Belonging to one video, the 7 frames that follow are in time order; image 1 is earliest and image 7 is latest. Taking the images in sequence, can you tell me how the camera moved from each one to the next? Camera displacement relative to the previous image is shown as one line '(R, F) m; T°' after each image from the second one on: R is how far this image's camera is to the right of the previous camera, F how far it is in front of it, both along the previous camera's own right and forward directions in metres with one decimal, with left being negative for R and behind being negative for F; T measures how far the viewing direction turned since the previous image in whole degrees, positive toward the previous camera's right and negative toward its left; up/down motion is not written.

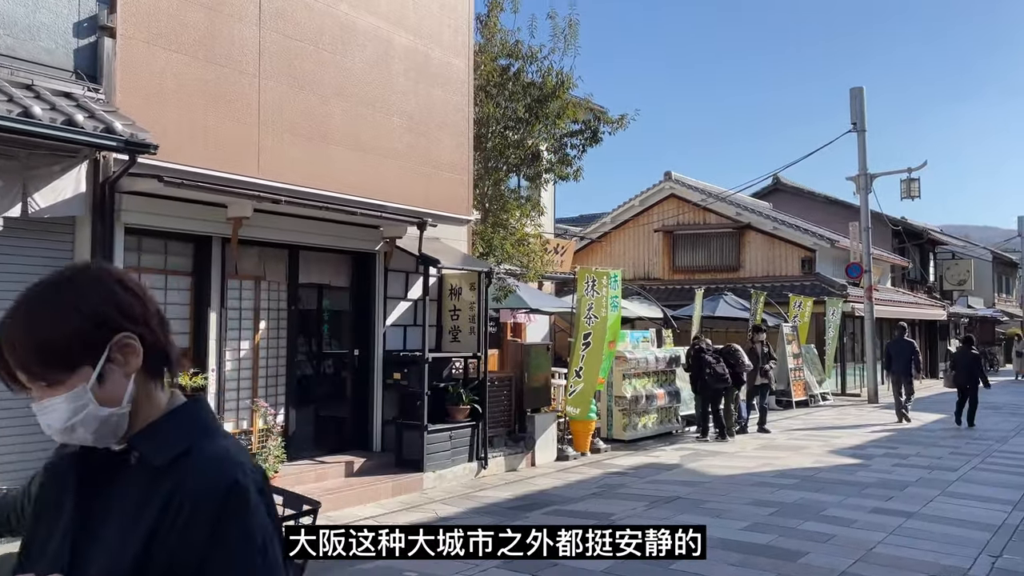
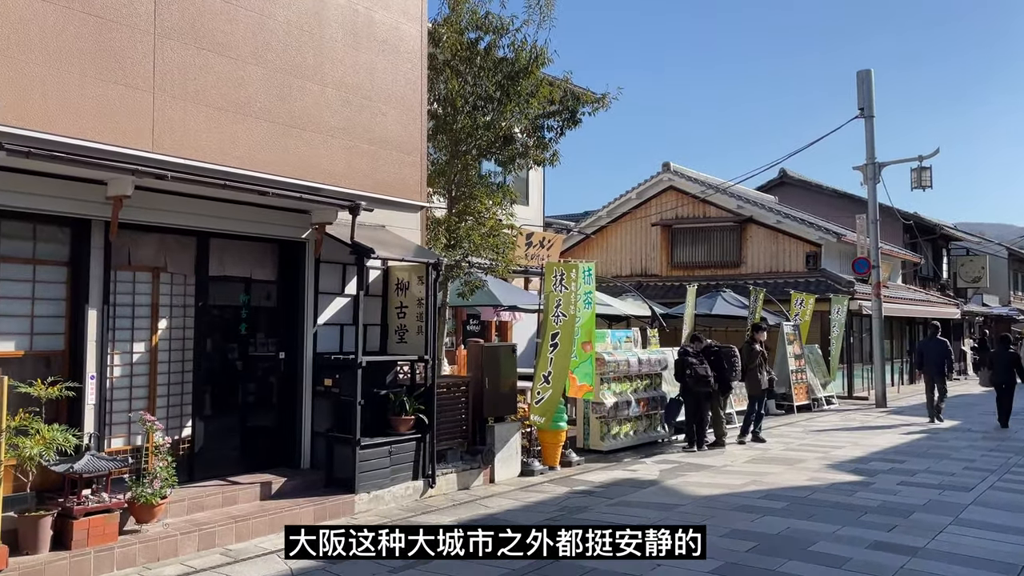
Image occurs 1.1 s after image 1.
(+0.6, +1.1) m; -1°
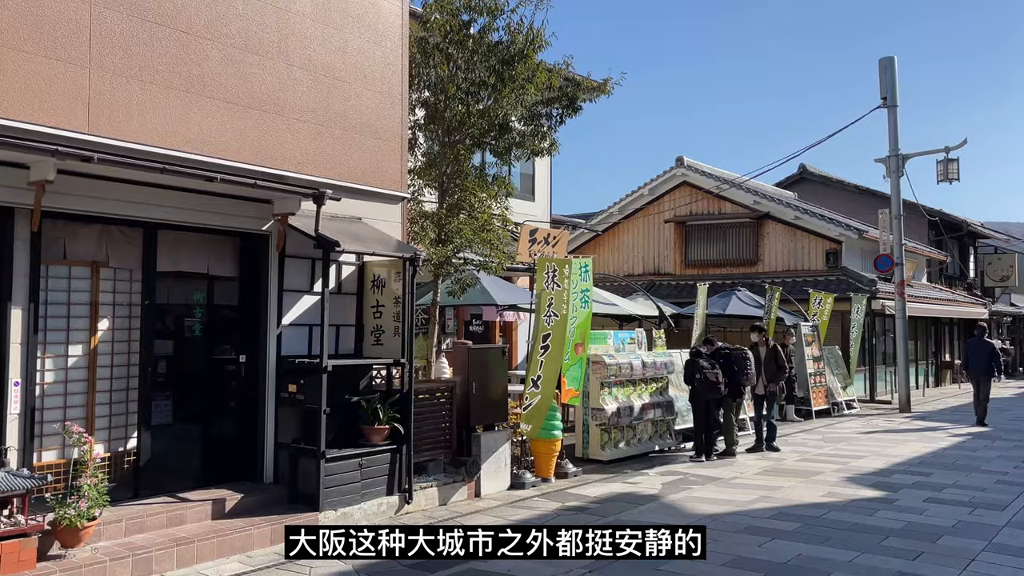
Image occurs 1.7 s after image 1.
(+0.3, +0.7) m; -1°
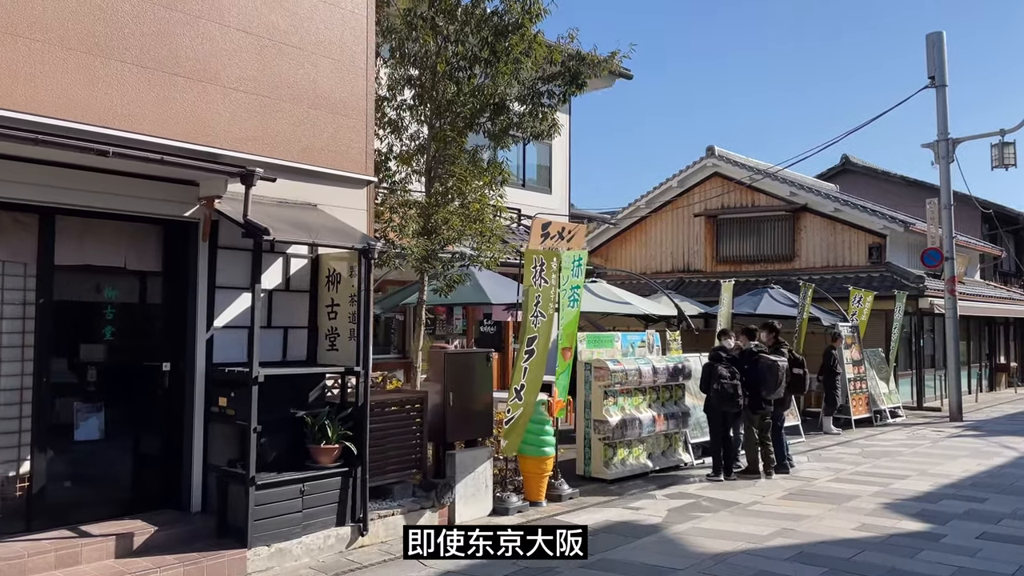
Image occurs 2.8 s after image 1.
(+0.5, +1.1) m; -3°
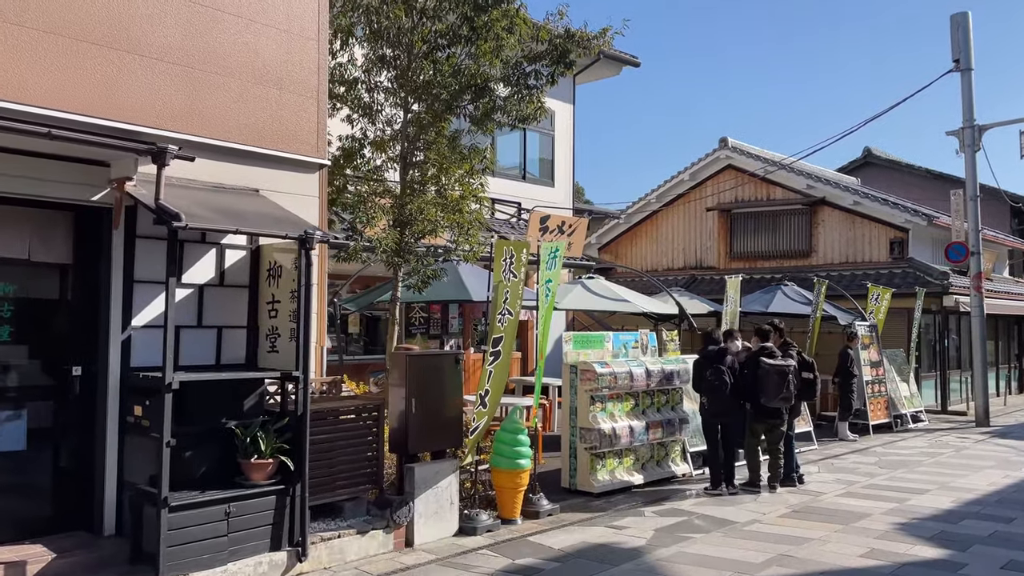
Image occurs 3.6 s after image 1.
(+0.4, +0.7) m; -2°
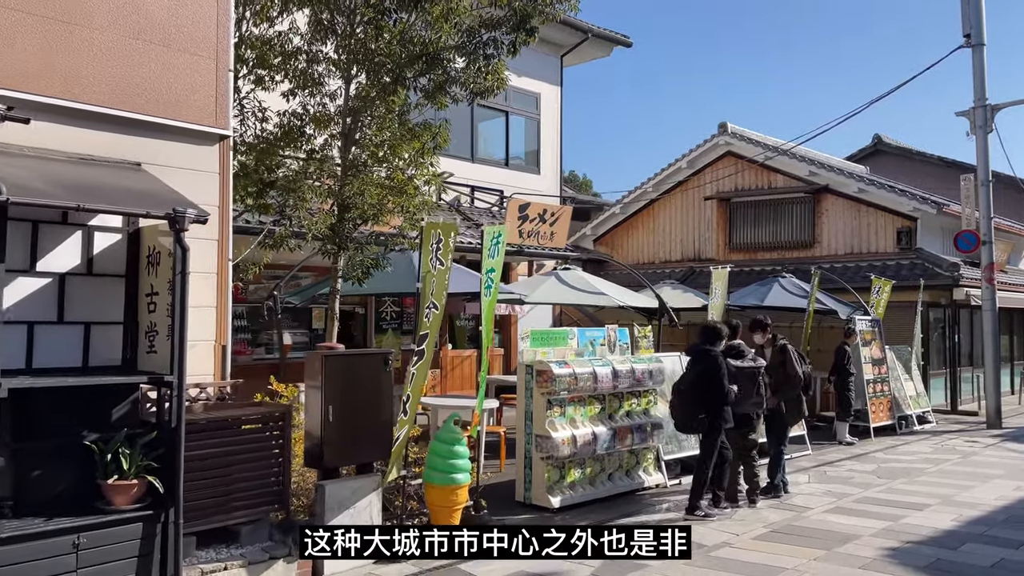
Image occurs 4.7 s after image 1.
(+0.6, +0.9) m; -1°
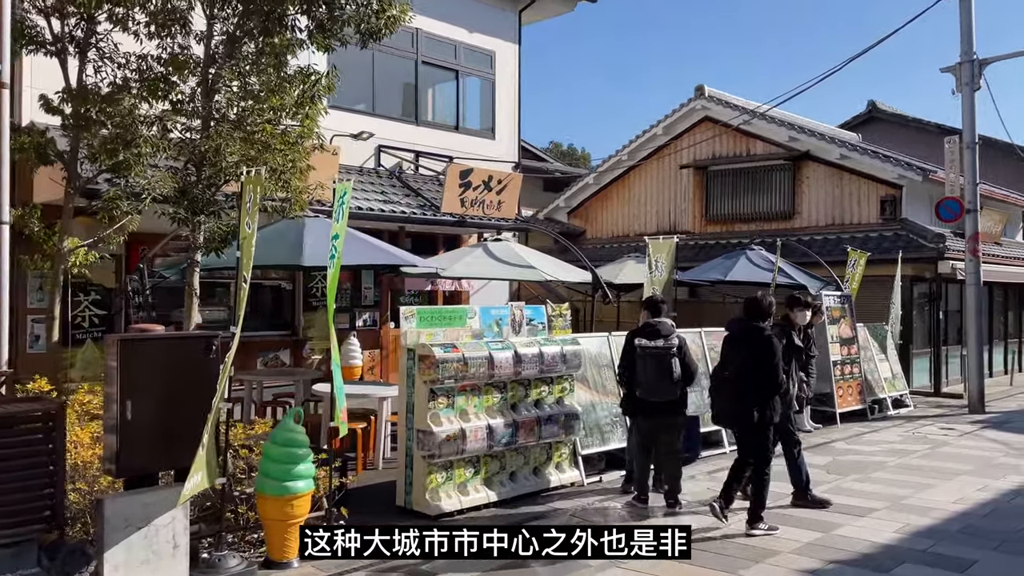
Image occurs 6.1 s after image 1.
(+1.0, +1.1) m; -1°
